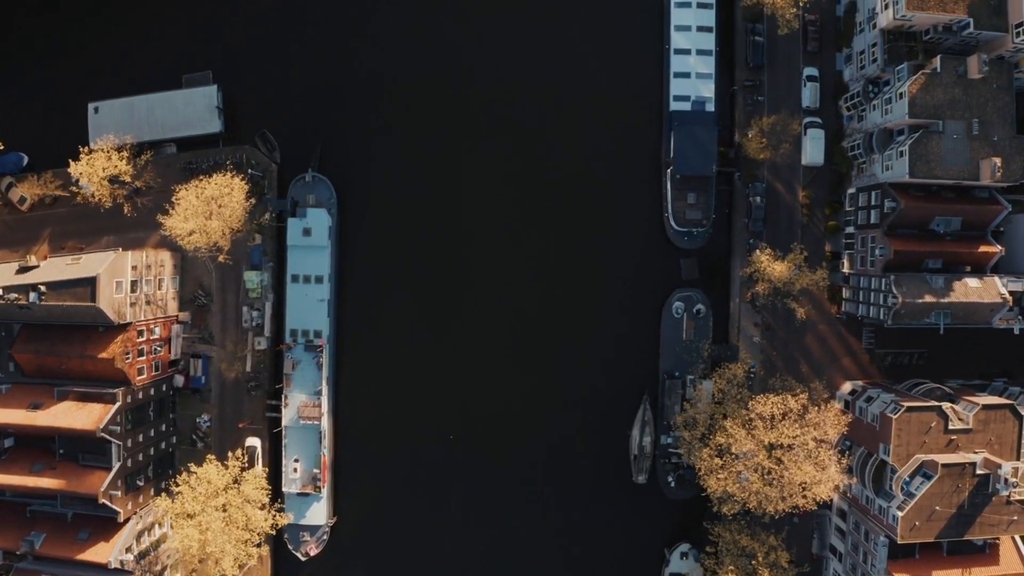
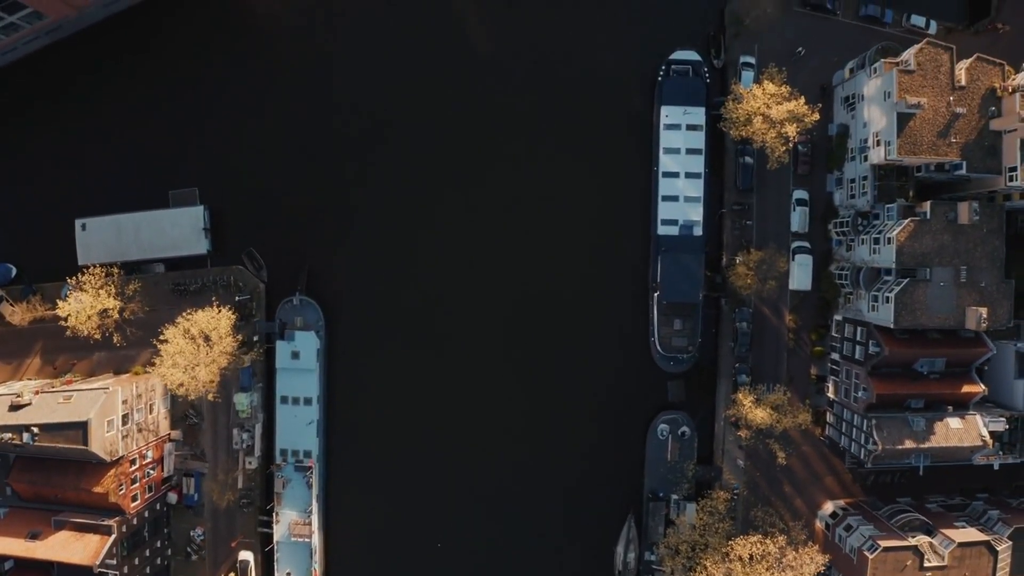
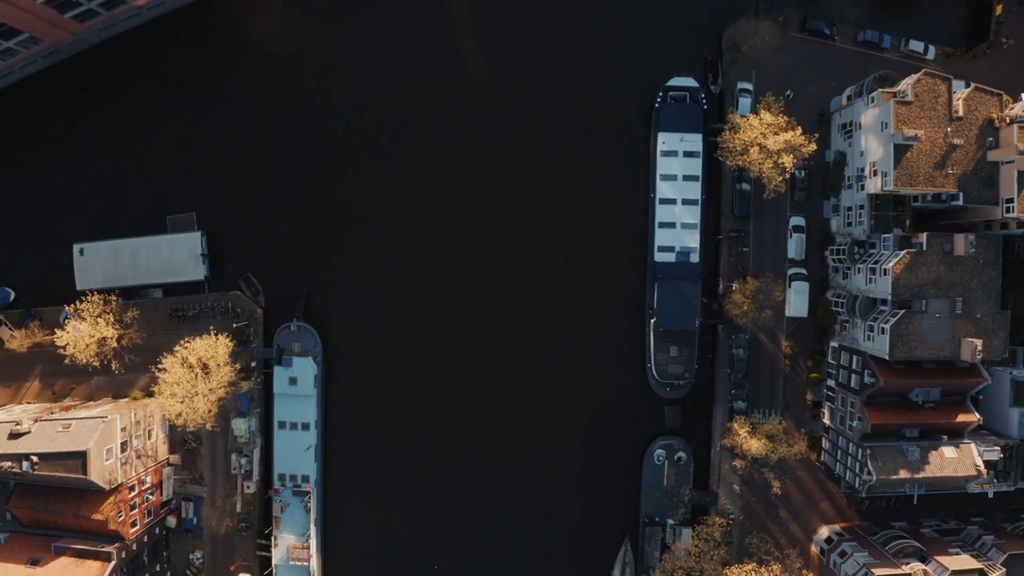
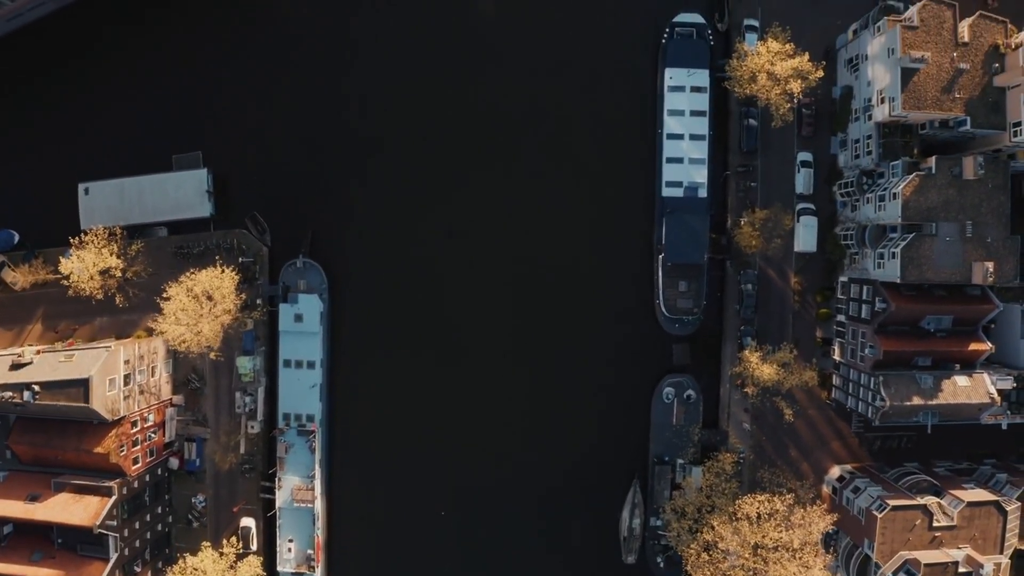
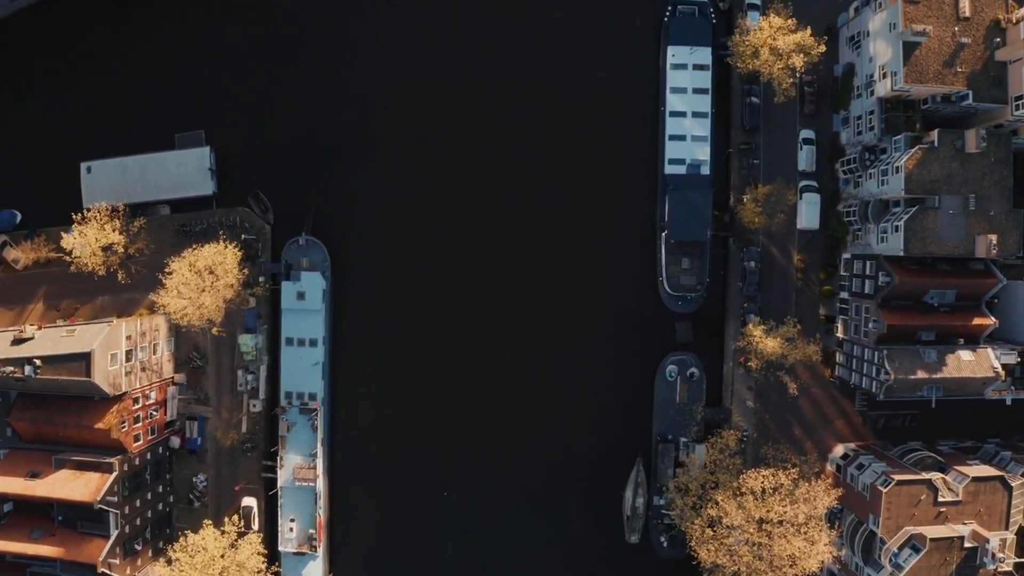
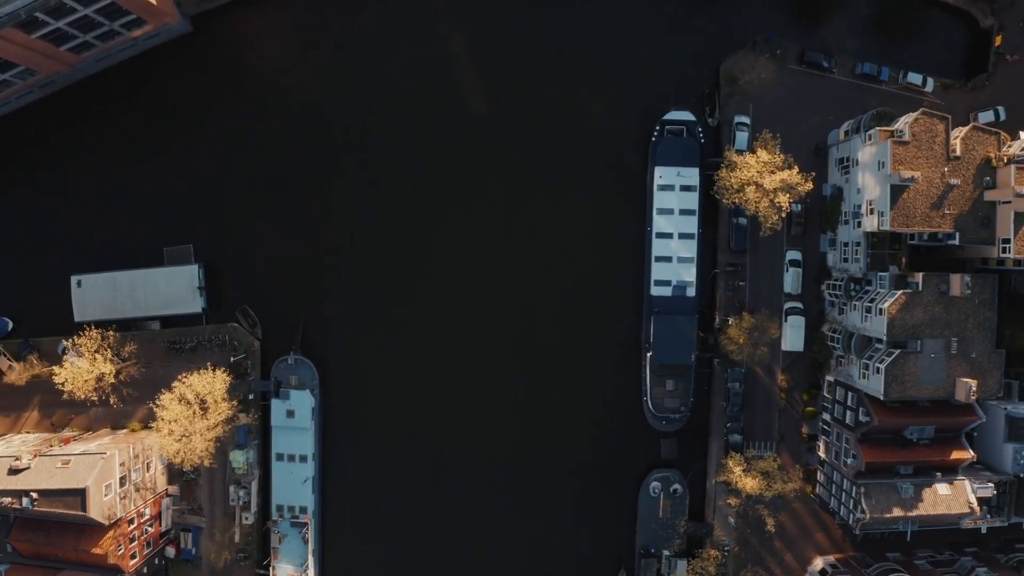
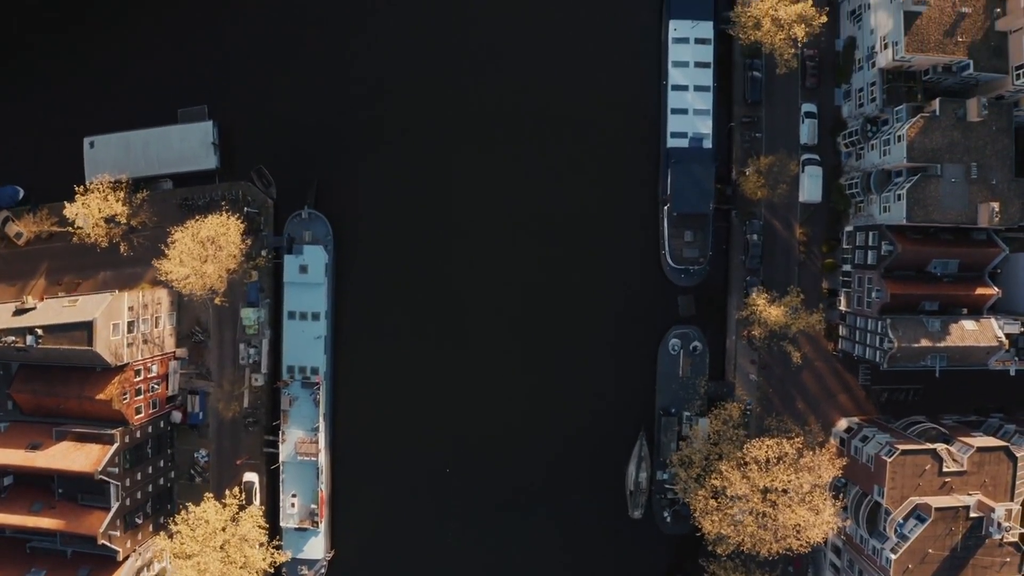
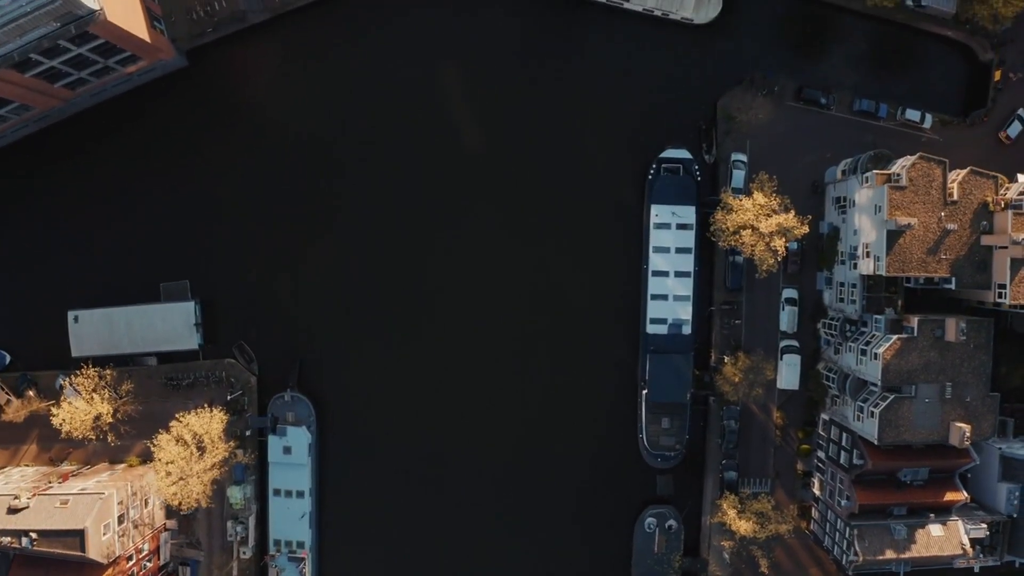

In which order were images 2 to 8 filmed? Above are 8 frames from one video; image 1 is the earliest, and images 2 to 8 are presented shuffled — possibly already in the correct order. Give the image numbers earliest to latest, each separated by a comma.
7, 5, 4, 2, 3, 6, 8
